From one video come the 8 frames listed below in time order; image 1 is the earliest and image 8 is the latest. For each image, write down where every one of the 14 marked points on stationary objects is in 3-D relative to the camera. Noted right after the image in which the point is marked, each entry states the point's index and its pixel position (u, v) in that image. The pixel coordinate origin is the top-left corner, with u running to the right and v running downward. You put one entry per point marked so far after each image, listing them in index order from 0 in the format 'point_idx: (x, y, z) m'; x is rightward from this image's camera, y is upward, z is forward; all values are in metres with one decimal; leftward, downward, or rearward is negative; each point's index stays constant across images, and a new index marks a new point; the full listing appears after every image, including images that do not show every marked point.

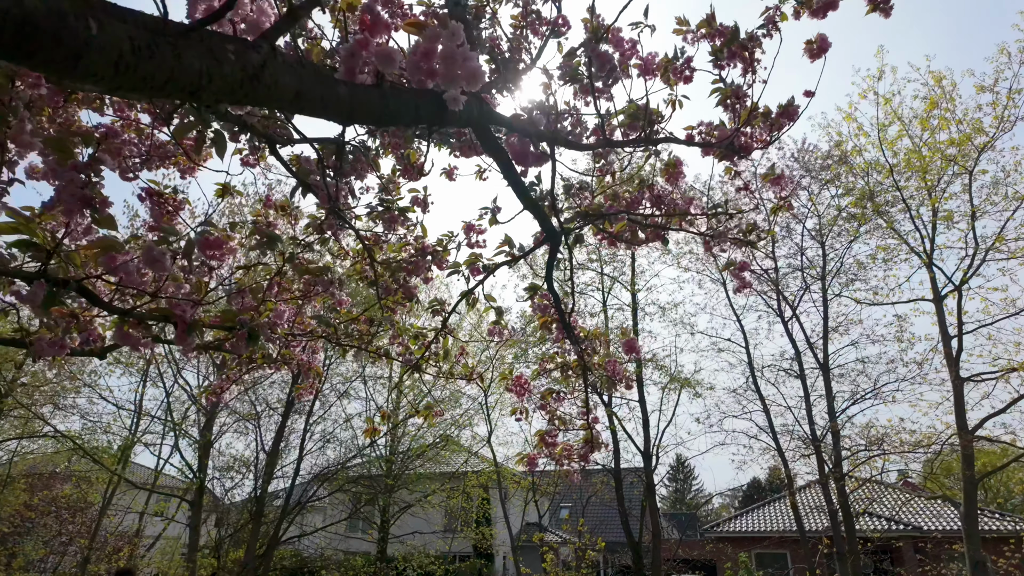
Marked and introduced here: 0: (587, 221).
0: (+0.5, +0.4, +3.8) m
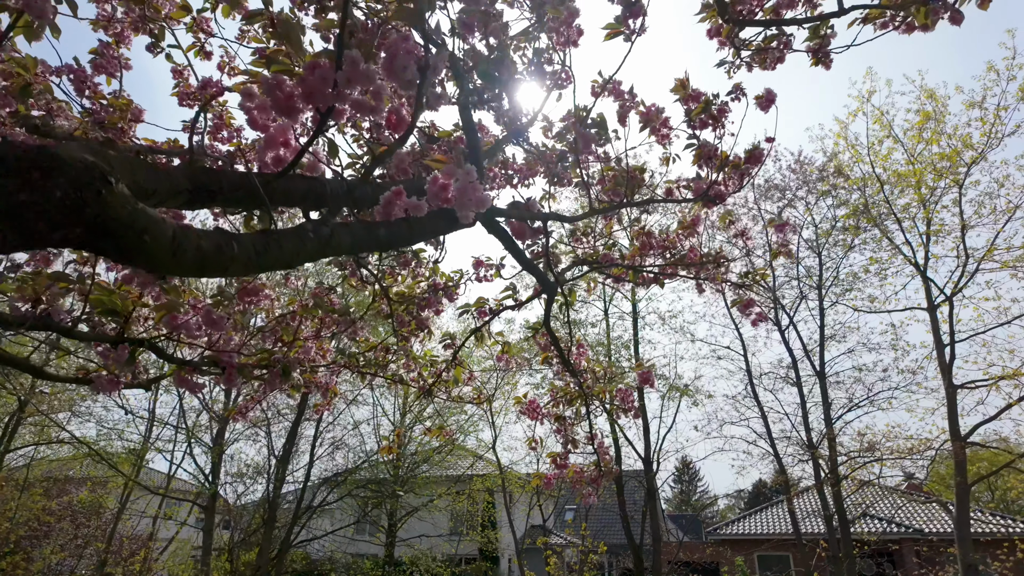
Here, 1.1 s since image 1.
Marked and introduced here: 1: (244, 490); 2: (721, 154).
0: (+0.5, +0.2, +4.2) m
1: (-7.7, -5.8, +16.8) m
2: (+1.7, +0.9, +4.2) m
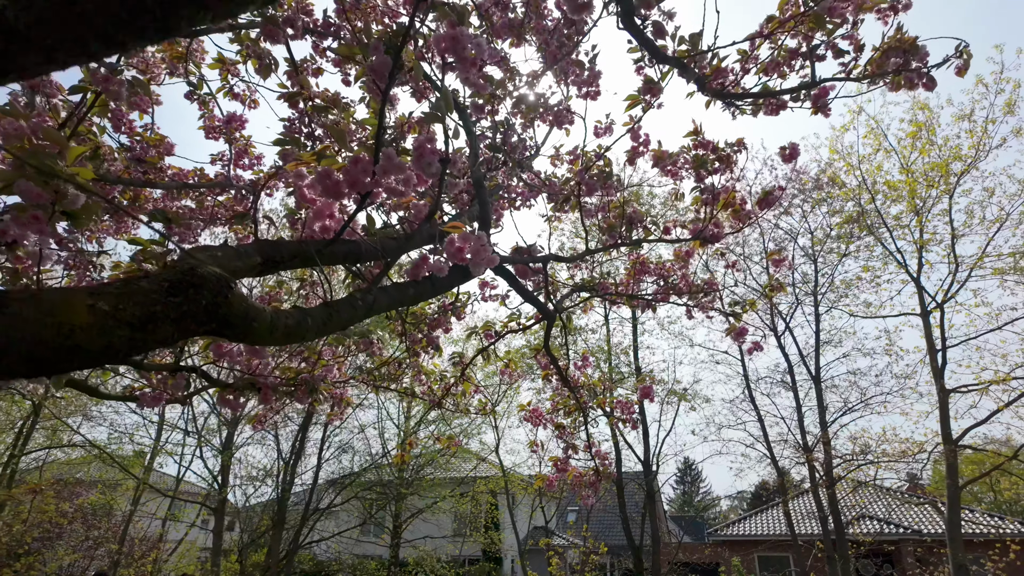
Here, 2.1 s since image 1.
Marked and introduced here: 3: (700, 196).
0: (+0.6, 0.0, +4.6) m
1: (-7.7, -6.0, +17.2) m
2: (+1.7, +0.7, +4.6) m
3: (+1.5, +0.7, +4.6) m
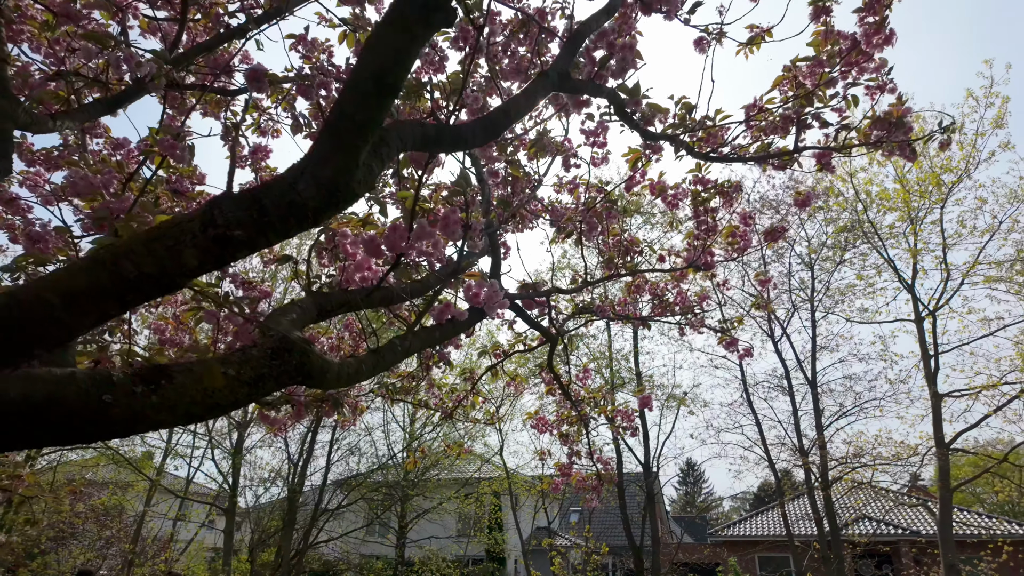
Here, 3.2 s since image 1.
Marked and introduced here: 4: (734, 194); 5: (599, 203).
0: (+0.6, -0.2, +5.1) m
1: (-7.6, -6.2, +17.7) m
2: (+1.8, +0.5, +5.1) m
3: (+1.5, +0.5, +5.0) m
4: (+1.9, +0.8, +5.0) m
5: (+0.7, +0.7, +5.1) m
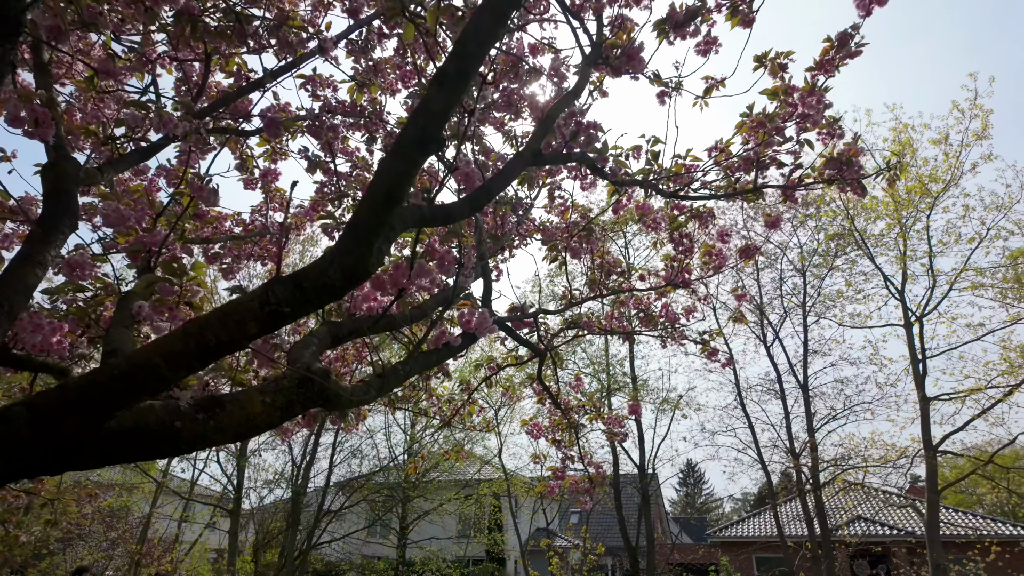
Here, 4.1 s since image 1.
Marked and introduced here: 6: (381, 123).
0: (+0.6, -0.4, +5.5) m
1: (-7.6, -6.4, +18.1) m
2: (+1.7, +0.4, +5.5) m
3: (+1.5, +0.4, +5.4) m
4: (+1.8, +0.7, +5.4) m
5: (+0.7, +0.6, +5.5) m
6: (-1.2, +1.5, +5.2) m
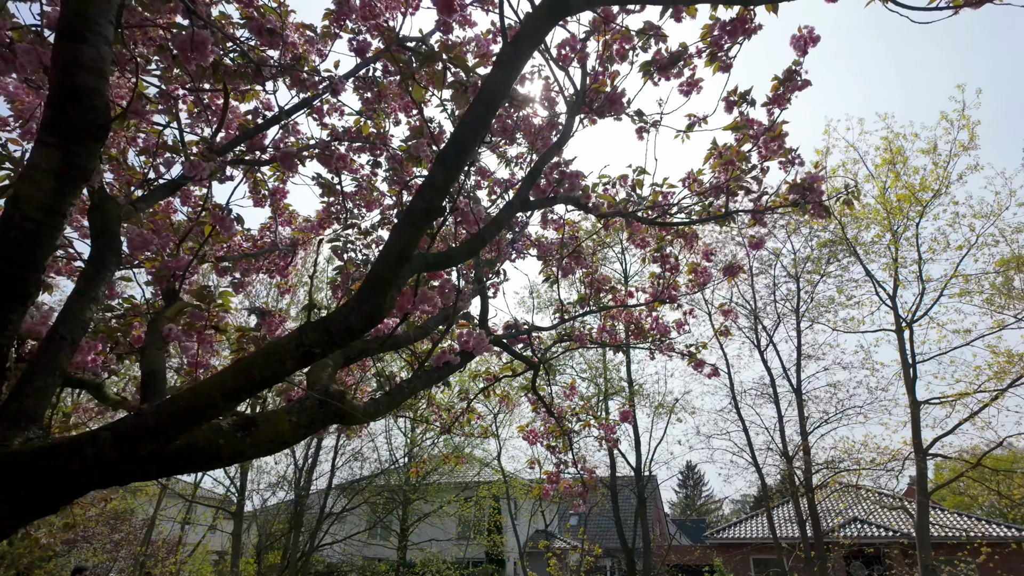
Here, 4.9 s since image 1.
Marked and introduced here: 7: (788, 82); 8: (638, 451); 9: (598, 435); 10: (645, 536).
0: (+0.5, -0.5, +5.8) m
1: (-7.6, -6.6, +18.4) m
2: (+1.7, +0.2, +5.8) m
3: (+1.4, +0.2, +5.8) m
4: (+1.8, +0.5, +5.8) m
5: (+0.6, +0.4, +5.8) m
6: (-1.2, +1.3, +5.5) m
7: (+2.1, +1.6, +4.5) m
8: (+3.6, -4.7, +16.8) m
9: (+1.5, -2.6, +10.3) m
10: (+4.0, -7.5, +17.8) m
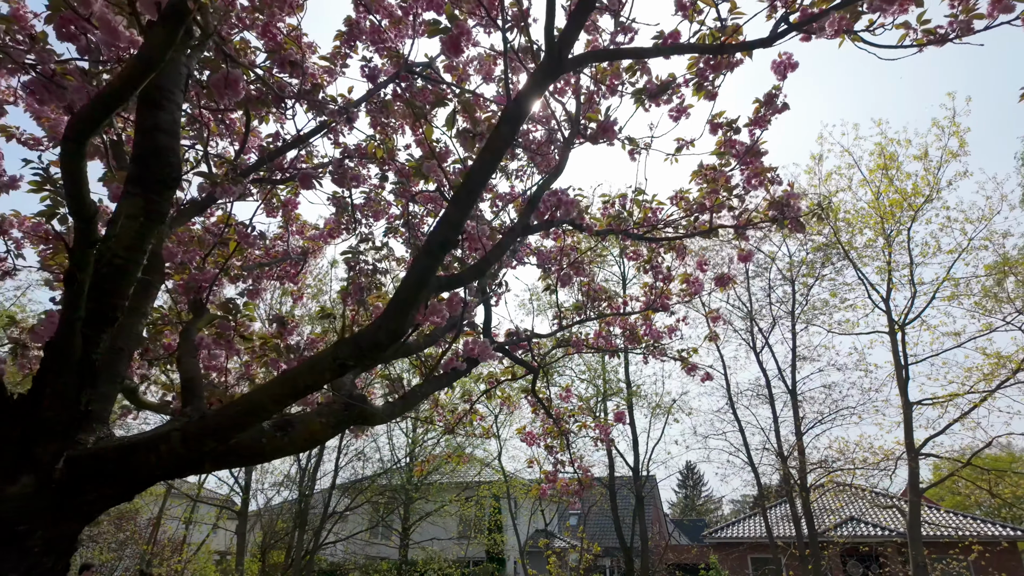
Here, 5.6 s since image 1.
0: (+0.5, -0.6, +6.1) m
1: (-7.6, -6.7, +18.7) m
2: (+1.7, +0.1, +6.1) m
3: (+1.5, +0.1, +6.1) m
4: (+1.8, +0.4, +6.1) m
5: (+0.6, +0.3, +6.1) m
6: (-1.2, +1.2, +5.8) m
7: (+2.1, +1.5, +4.8) m
8: (+3.6, -4.8, +17.1) m
9: (+1.5, -2.6, +10.6) m
10: (+4.1, -7.6, +18.1) m
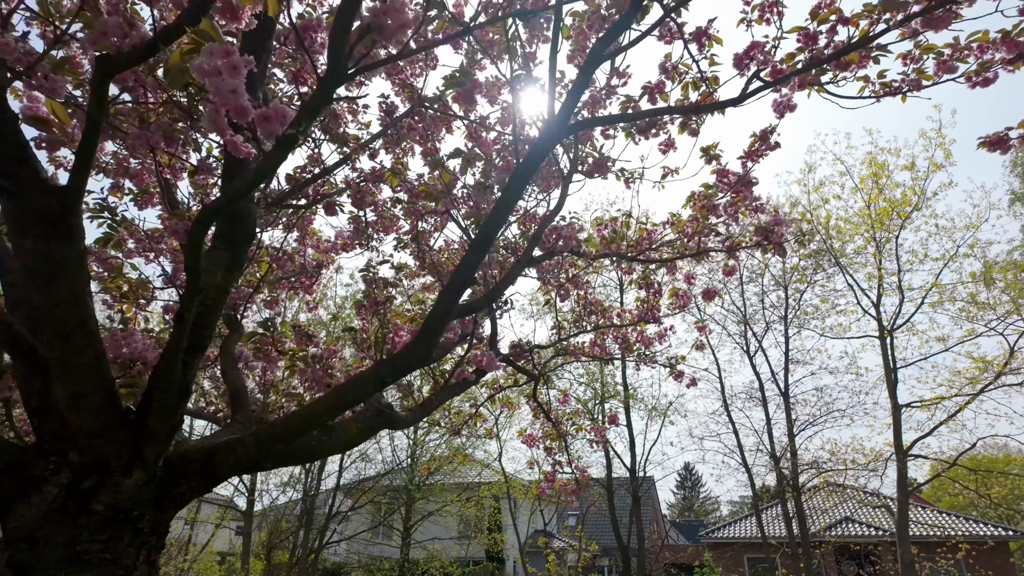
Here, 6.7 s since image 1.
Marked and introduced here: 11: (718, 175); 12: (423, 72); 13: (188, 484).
0: (+0.6, -0.8, +6.6) m
1: (-7.6, -6.8, +19.2) m
2: (+1.7, 0.0, +6.6) m
3: (+1.5, 0.0, +6.6) m
4: (+1.8, +0.3, +6.6) m
5: (+0.7, +0.2, +6.6) m
6: (-1.2, +1.1, +6.3) m
7: (+2.2, +1.3, +5.3) m
8: (+3.6, -5.0, +17.6) m
9: (+1.5, -2.8, +11.1) m
10: (+4.1, -7.8, +18.5) m
11: (+1.8, +1.0, +5.3) m
12: (-0.9, +2.2, +5.9) m
13: (-1.5, -0.9, +2.6) m
